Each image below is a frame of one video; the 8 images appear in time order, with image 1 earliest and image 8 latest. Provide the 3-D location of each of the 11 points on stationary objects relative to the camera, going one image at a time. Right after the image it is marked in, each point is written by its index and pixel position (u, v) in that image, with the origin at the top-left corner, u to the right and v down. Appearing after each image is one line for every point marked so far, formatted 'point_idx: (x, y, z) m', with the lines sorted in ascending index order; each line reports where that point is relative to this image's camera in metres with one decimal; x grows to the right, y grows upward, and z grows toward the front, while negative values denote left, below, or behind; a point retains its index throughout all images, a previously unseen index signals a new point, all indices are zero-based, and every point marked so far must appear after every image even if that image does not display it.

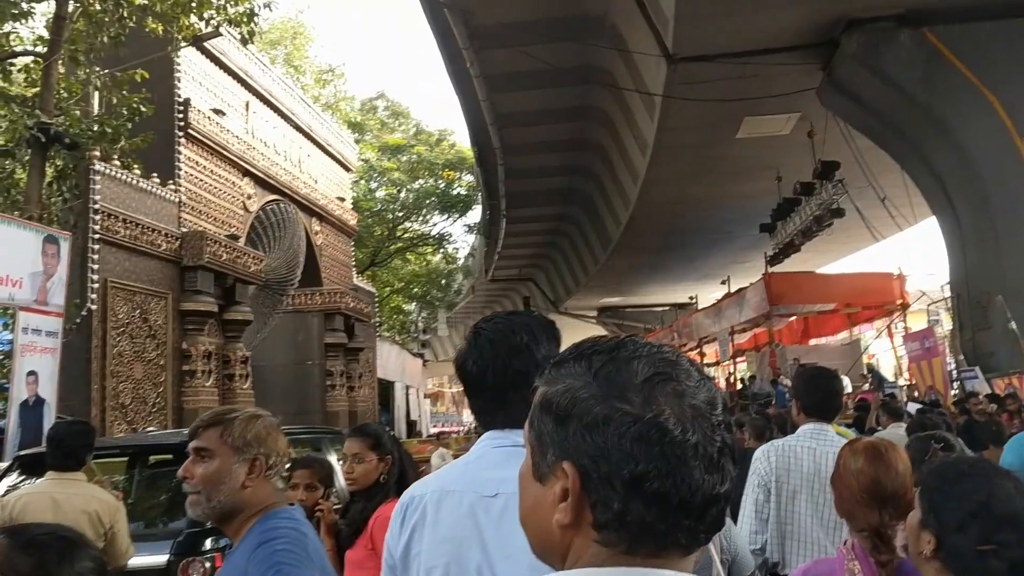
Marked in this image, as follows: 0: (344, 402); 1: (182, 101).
0: (-2.7, -1.8, +13.6) m
1: (-3.7, +2.1, +9.6) m
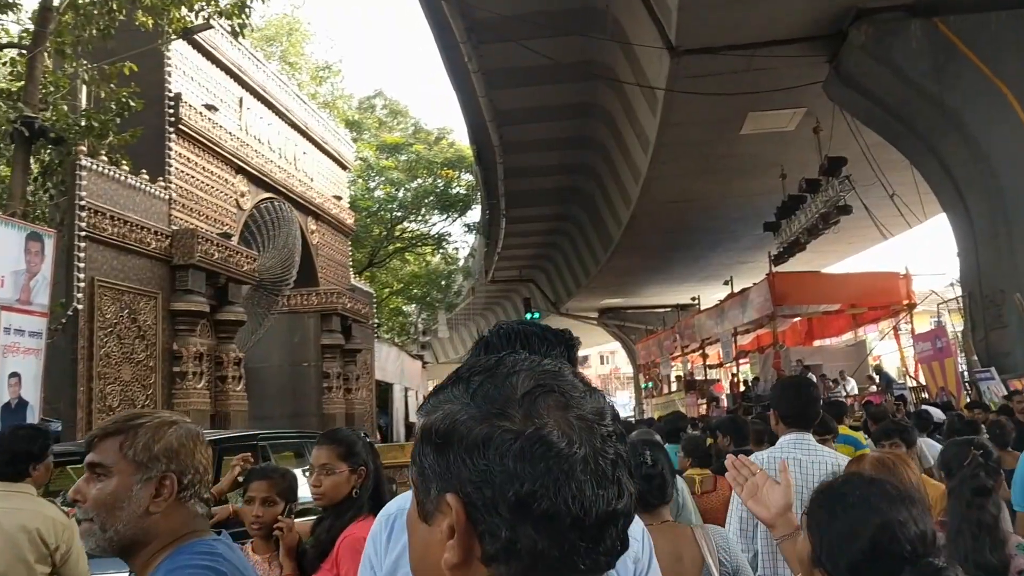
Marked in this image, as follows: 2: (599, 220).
0: (-2.7, -1.8, +13.4) m
1: (-3.7, +2.1, +9.4) m
2: (+1.8, +1.5, +18.2) m
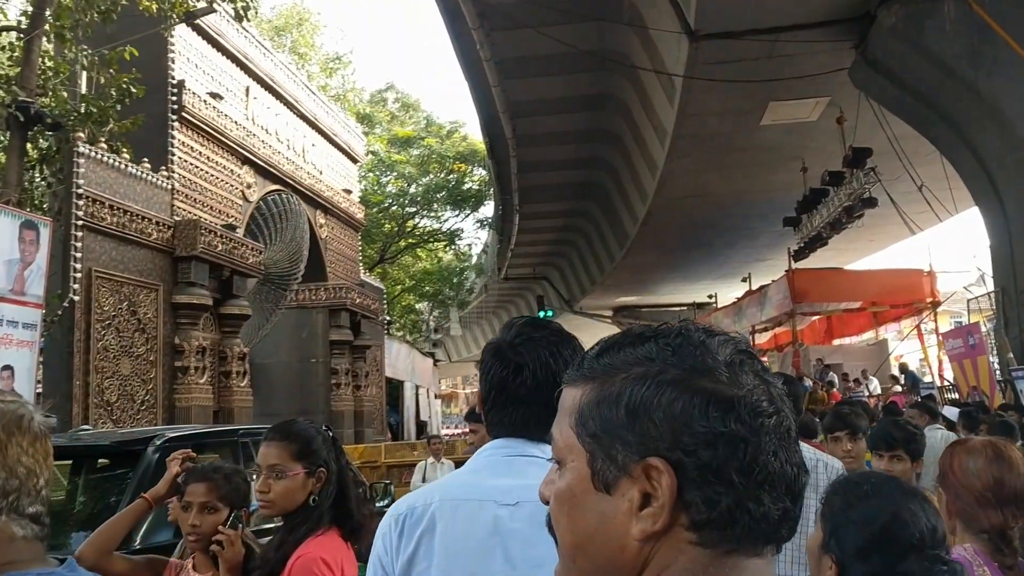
0: (-2.5, -1.7, +13.1) m
1: (-3.6, +2.2, +9.1) m
2: (+2.1, +1.5, +17.9) m
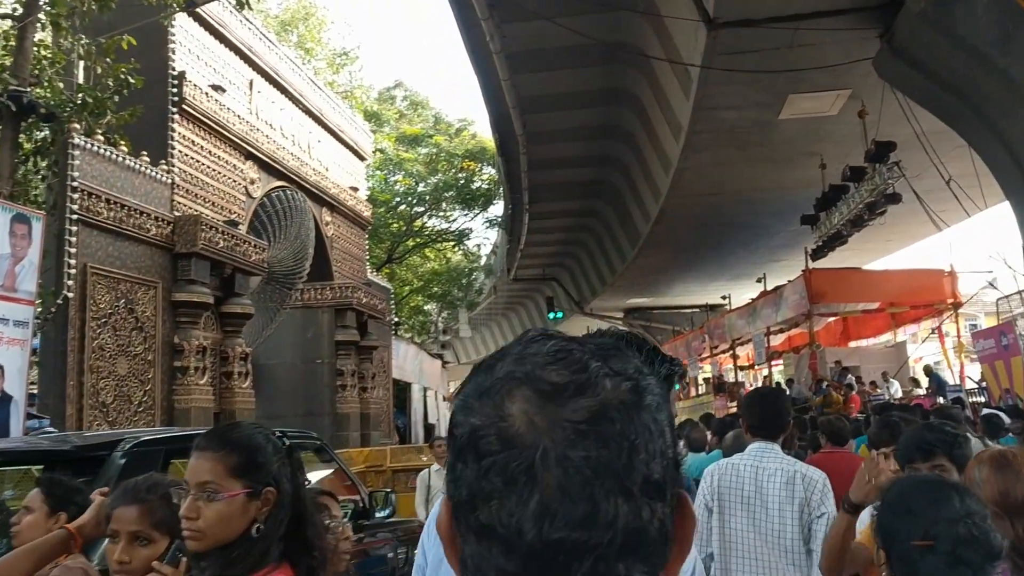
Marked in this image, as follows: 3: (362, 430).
0: (-2.3, -1.7, +12.8) m
1: (-3.5, +2.2, +8.9) m
2: (+2.3, +1.5, +17.6) m
3: (-2.3, -2.2, +13.2) m
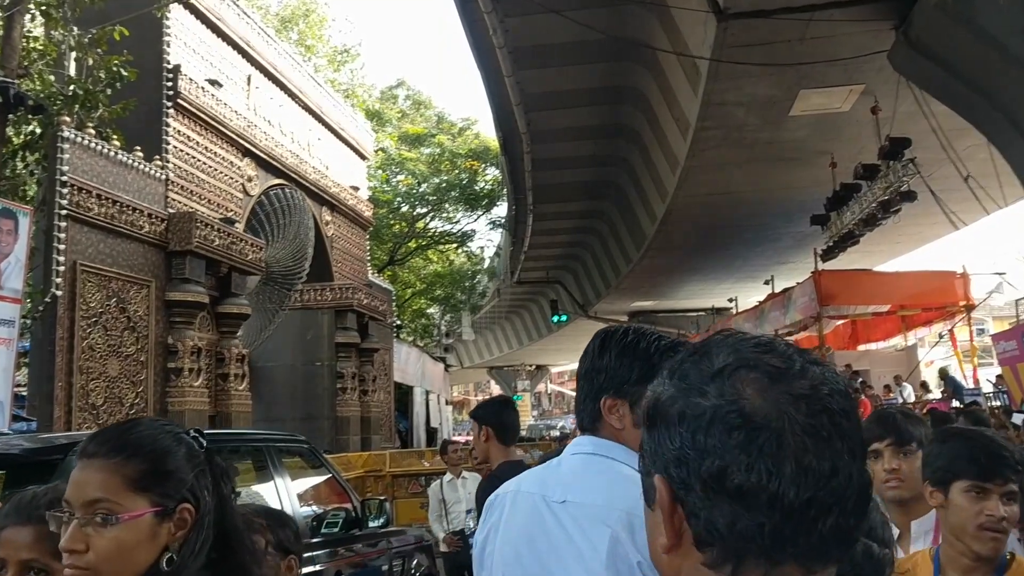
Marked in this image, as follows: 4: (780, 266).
0: (-2.3, -1.7, +12.5) m
1: (-3.4, +2.2, +8.6) m
2: (+2.4, +1.5, +17.3) m
3: (-2.3, -2.2, +12.9) m
4: (+5.9, +0.5, +18.8) m
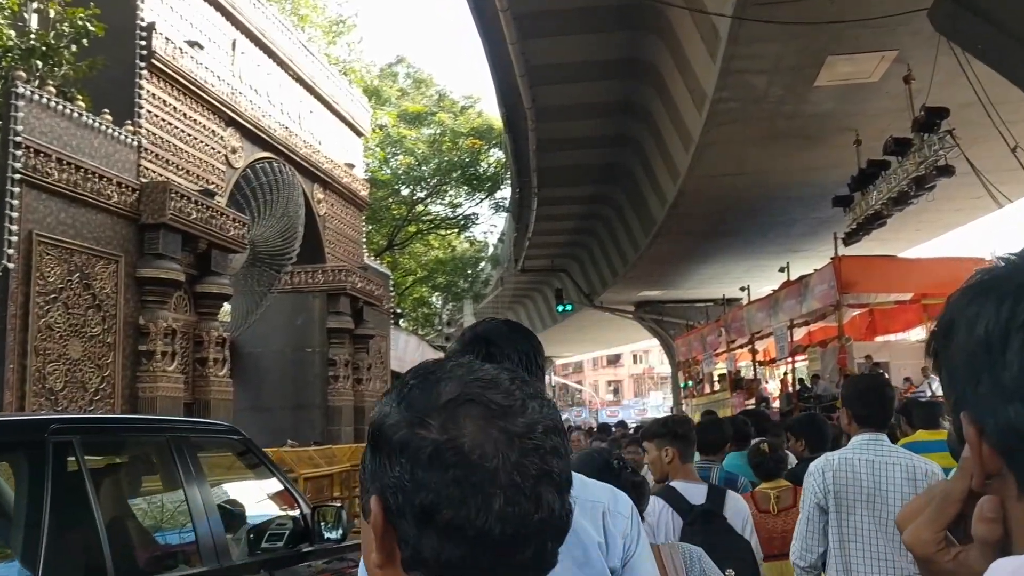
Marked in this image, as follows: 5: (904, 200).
0: (-2.3, -1.5, +11.9) m
1: (-3.4, +2.4, +7.9) m
2: (+2.5, +1.7, +16.6) m
3: (-2.2, -2.0, +12.3) m
4: (+6.0, +0.7, +18.1) m
5: (+4.5, +1.0, +9.9) m
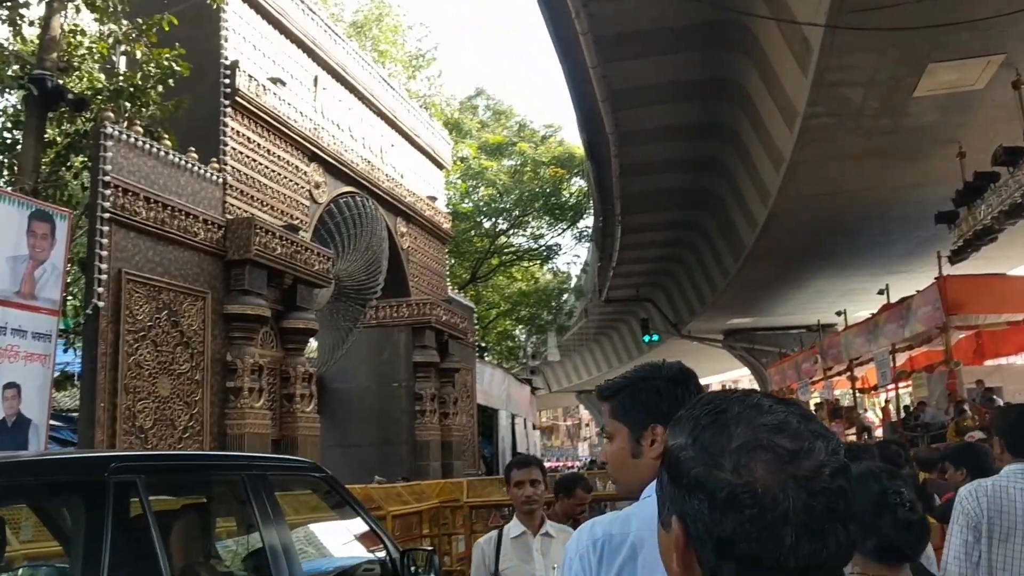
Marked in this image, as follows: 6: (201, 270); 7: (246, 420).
0: (-1.0, -1.9, +11.7) m
1: (-2.6, +2.1, +8.0) m
2: (+4.0, +1.2, +16.0) m
3: (-1.0, -2.4, +12.0) m
4: (+7.7, +0.3, +17.1) m
5: (+5.4, +0.8, +9.2) m
6: (-2.7, +0.2, +7.5) m
7: (-2.4, -1.2, +7.6) m
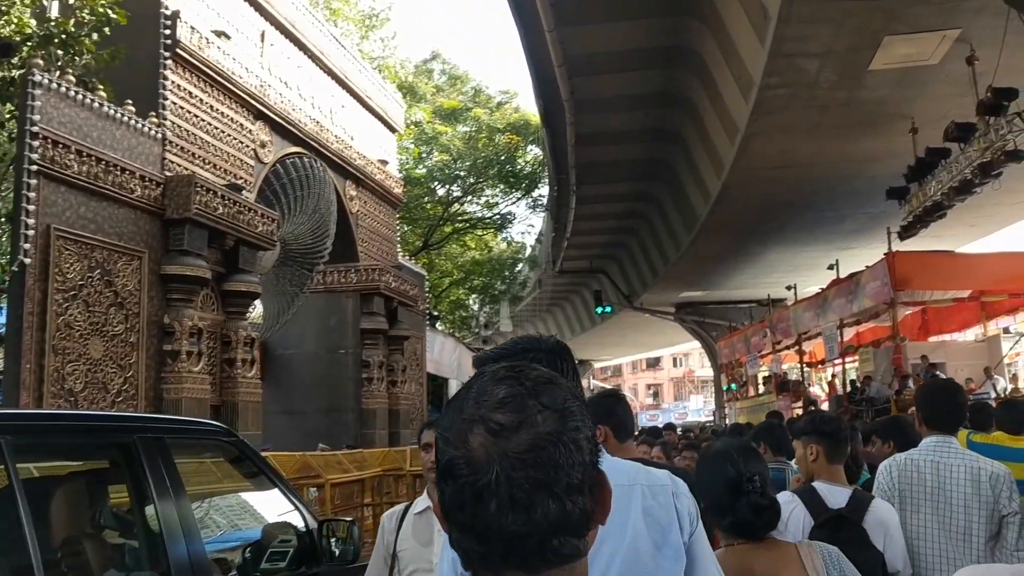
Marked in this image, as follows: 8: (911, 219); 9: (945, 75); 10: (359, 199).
0: (-1.7, -1.5, +11.5) m
1: (-3.1, +2.5, +7.7) m
2: (+3.2, +1.7, +16.1) m
3: (-1.7, -1.9, +11.9) m
4: (+6.7, +0.8, +17.4) m
5: (+4.9, +1.1, +9.3) m
6: (-3.2, +0.5, +7.2) m
7: (-2.8, -0.8, +7.4) m
8: (+5.2, +0.9, +11.1) m
9: (+4.7, +2.3, +9.3) m
10: (-2.1, +1.2, +12.0) m
